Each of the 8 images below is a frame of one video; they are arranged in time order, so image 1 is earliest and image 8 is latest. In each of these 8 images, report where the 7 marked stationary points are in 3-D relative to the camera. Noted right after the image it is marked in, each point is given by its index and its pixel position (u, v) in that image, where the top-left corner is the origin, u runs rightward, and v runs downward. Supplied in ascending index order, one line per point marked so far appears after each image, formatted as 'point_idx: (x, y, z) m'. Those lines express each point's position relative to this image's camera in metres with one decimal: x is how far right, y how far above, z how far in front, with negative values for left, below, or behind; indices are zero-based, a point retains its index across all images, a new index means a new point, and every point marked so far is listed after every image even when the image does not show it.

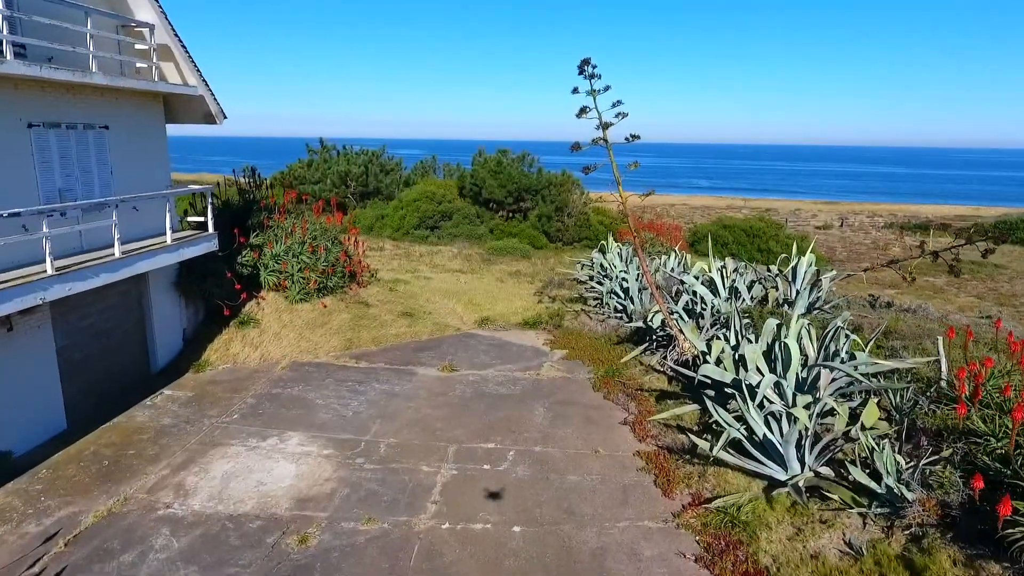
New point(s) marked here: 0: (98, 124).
0: (-3.7, +1.5, +5.6) m
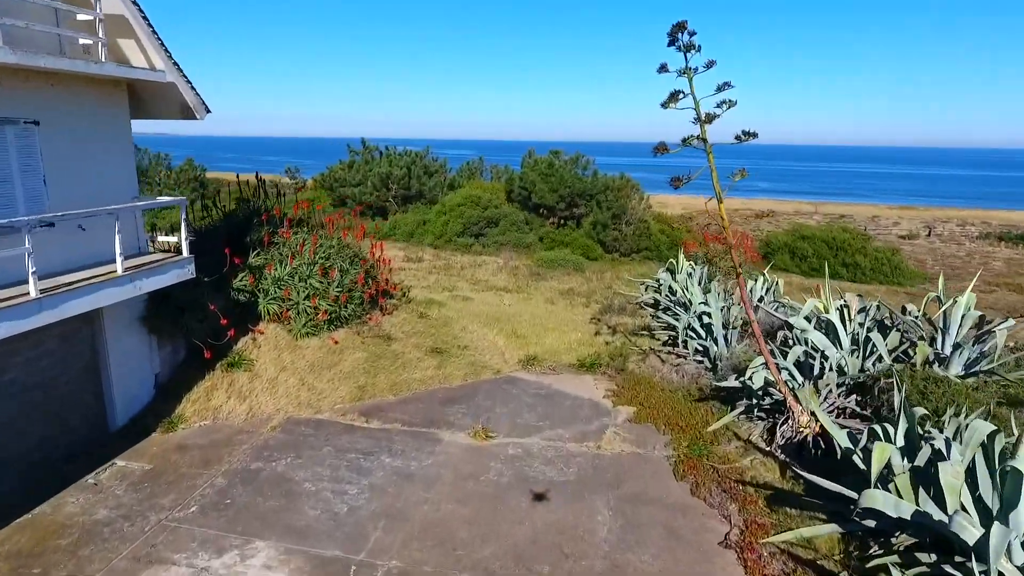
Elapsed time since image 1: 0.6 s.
0: (-3.3, +1.2, +4.3) m
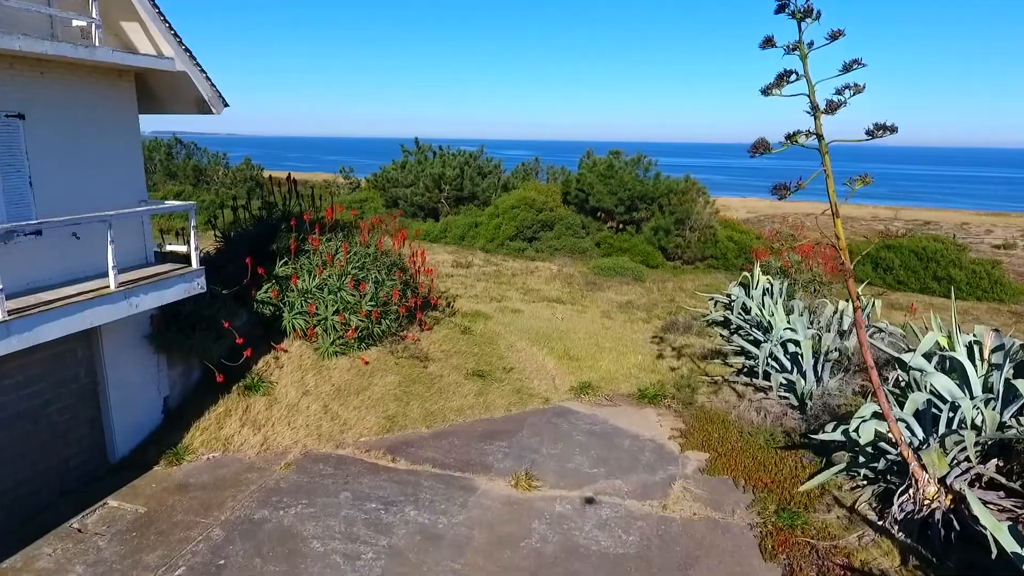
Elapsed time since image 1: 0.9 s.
0: (-3.0, +1.1, +3.7) m
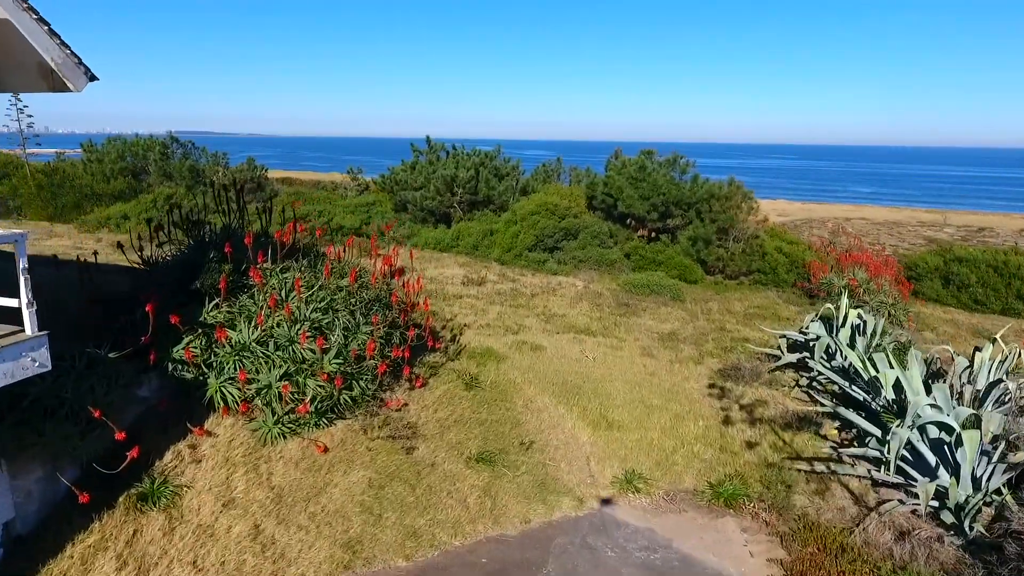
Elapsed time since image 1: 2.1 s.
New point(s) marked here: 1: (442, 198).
0: (-2.9, +0.7, +2.0) m
1: (-2.0, +2.6, +17.9) m
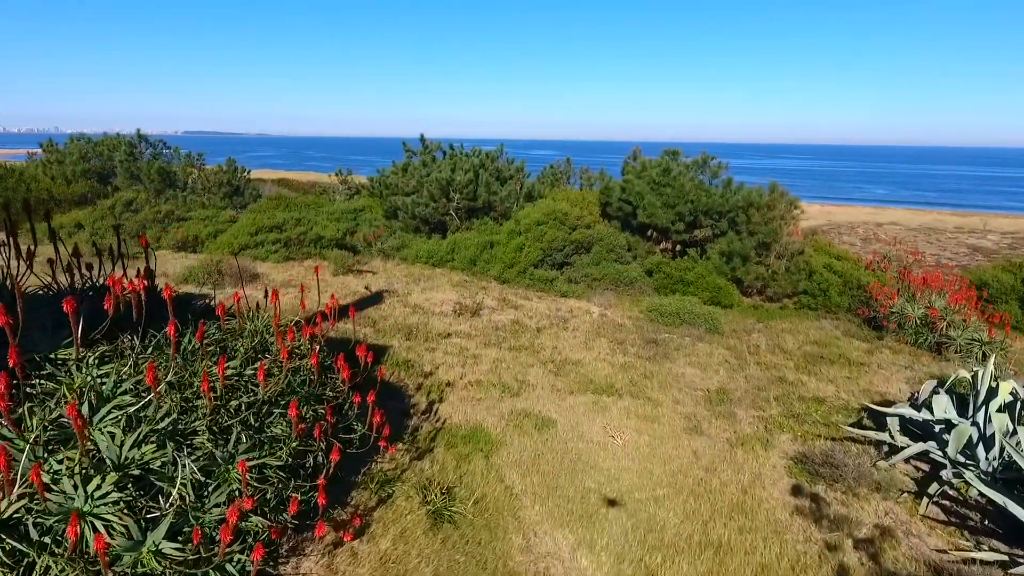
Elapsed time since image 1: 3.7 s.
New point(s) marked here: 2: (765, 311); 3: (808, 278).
0: (-3.0, +0.2, -0.1) m
1: (-1.9, +2.1, +15.8) m
2: (+4.7, -0.5, +11.5) m
3: (+5.7, +0.2, +12.0) m
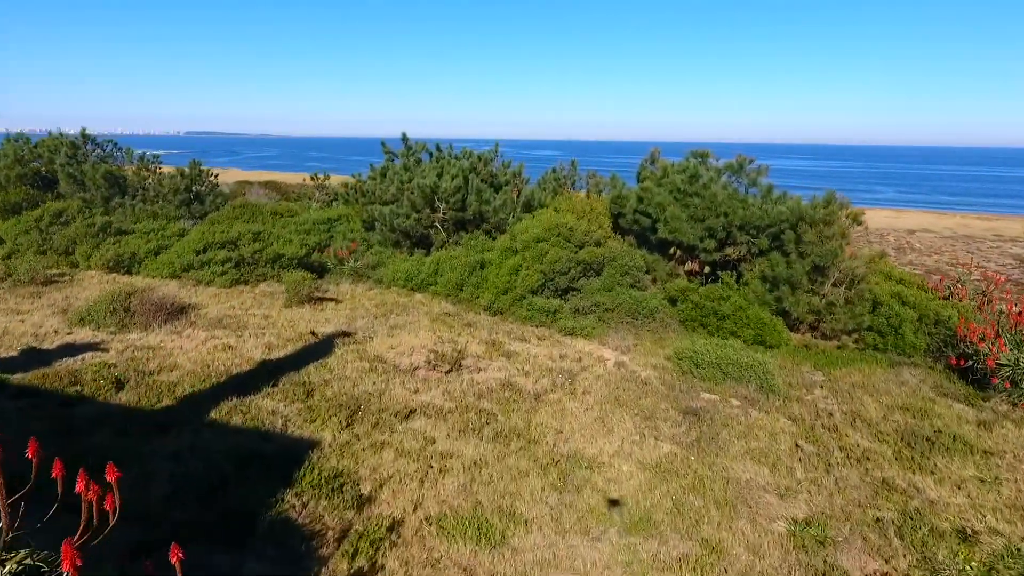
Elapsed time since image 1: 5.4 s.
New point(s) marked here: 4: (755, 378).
0: (-3.2, -0.3, -2.4) m
1: (-2.0, +1.6, +13.4) m
2: (+4.6, -1.0, +9.2) m
3: (+5.6, -0.4, +9.6) m
4: (+3.0, -1.1, +7.7) m
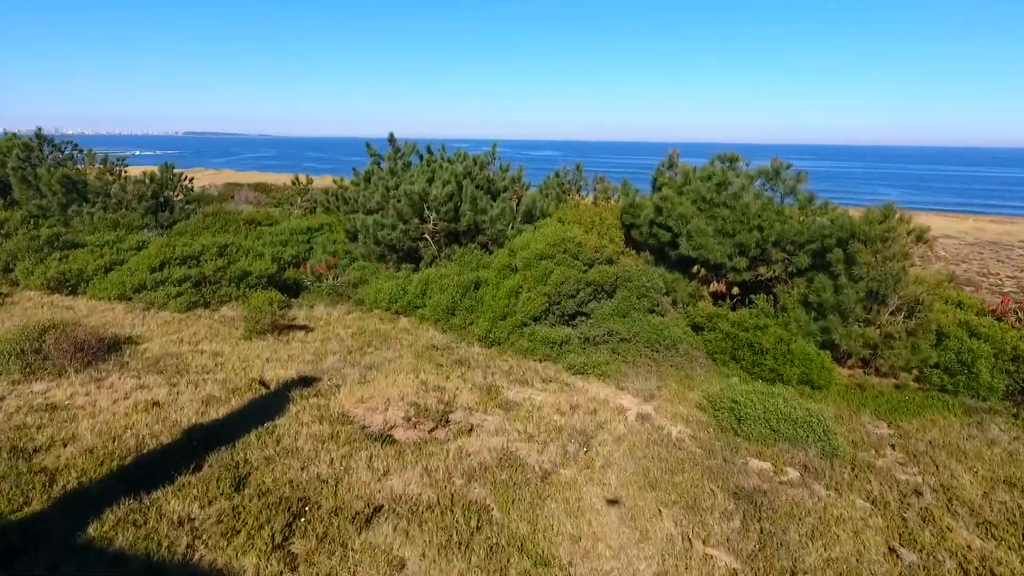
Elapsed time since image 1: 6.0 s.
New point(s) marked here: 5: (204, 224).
0: (-3.1, -0.7, -3.9) m
1: (-2.0, +1.2, +11.9) m
2: (+4.6, -1.4, +7.7) m
3: (+5.6, -0.8, +8.1) m
4: (+3.0, -1.5, +6.2) m
5: (-7.1, +1.5, +14.4) m
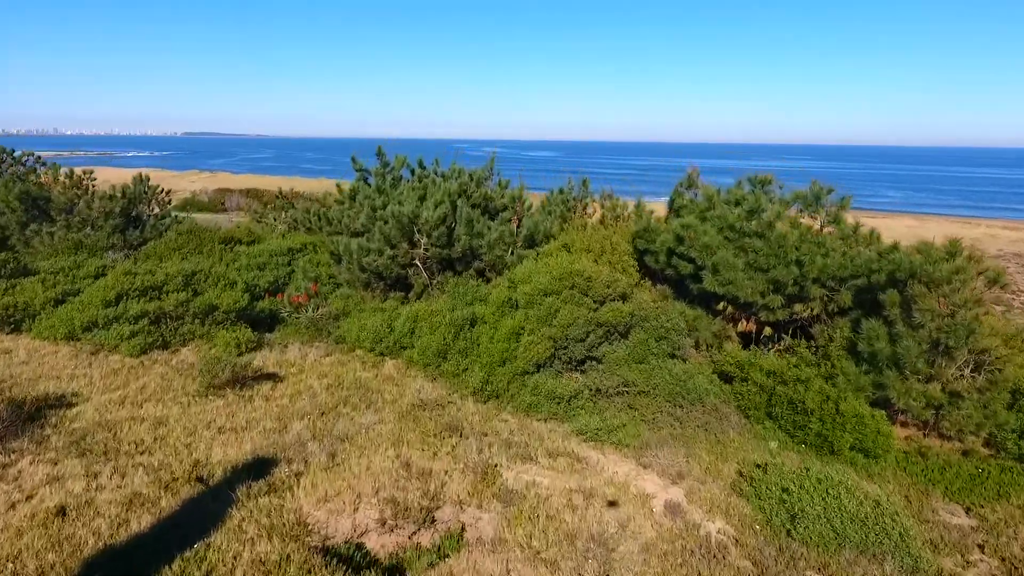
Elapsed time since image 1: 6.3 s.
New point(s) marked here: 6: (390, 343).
0: (-3.1, -1.3, -5.1) m
1: (-2.0, +0.6, +10.7) m
2: (+4.6, -1.9, +6.4) m
3: (+5.6, -1.3, +6.9) m
4: (+3.0, -2.1, +5.0) m
5: (-7.1, +0.9, +13.2) m
6: (-1.8, -0.8, +9.2) m
